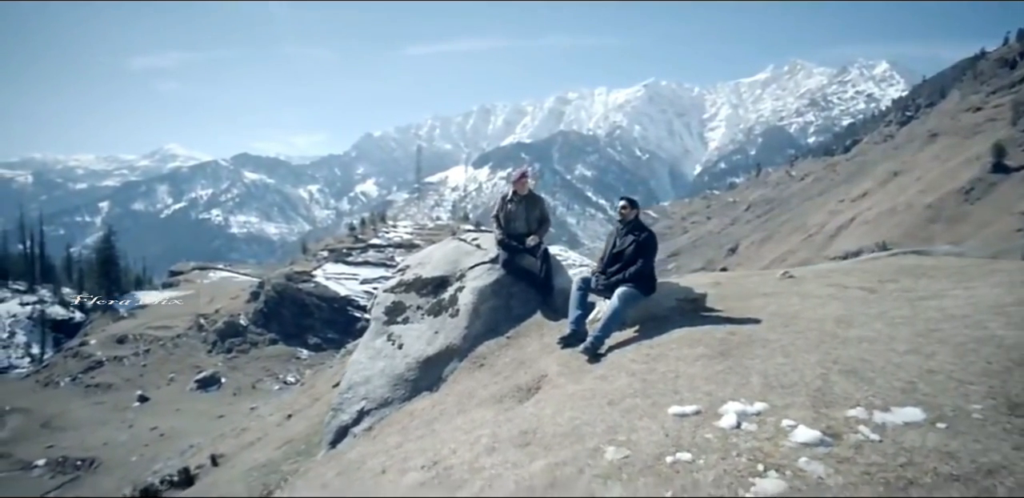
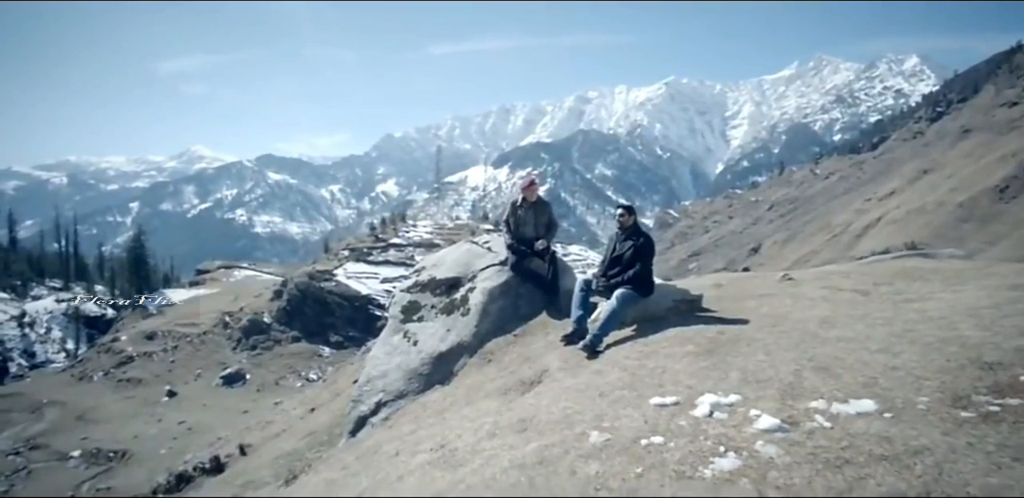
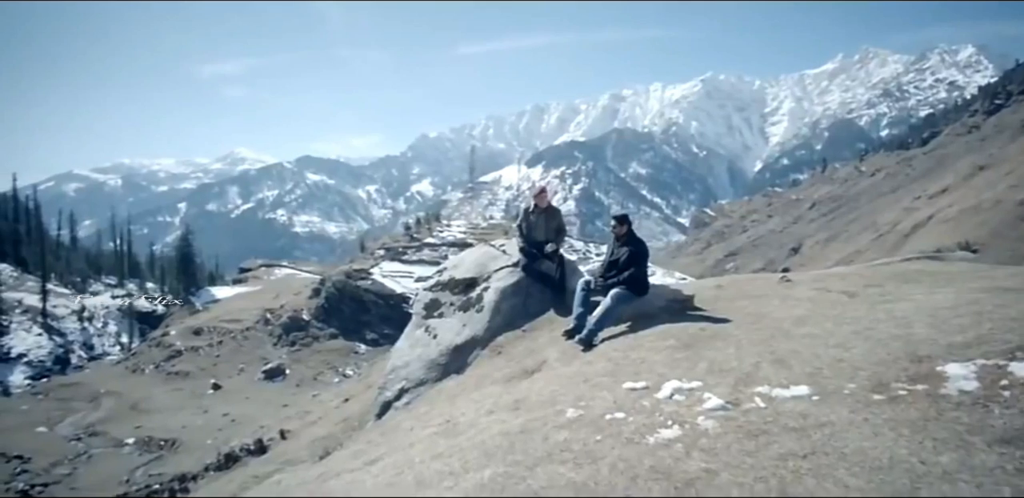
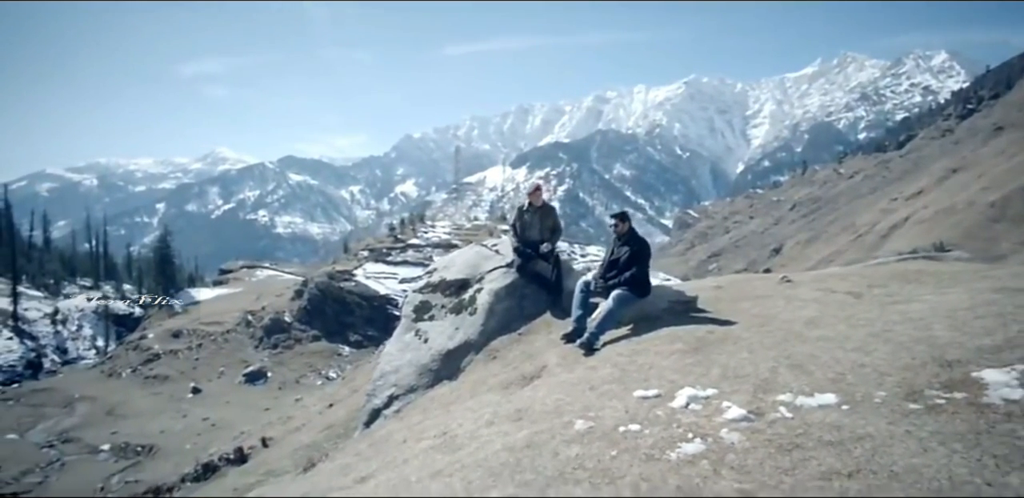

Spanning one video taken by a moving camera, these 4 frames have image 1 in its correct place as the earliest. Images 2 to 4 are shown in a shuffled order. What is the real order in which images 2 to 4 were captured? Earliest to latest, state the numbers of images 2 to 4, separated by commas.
2, 4, 3
